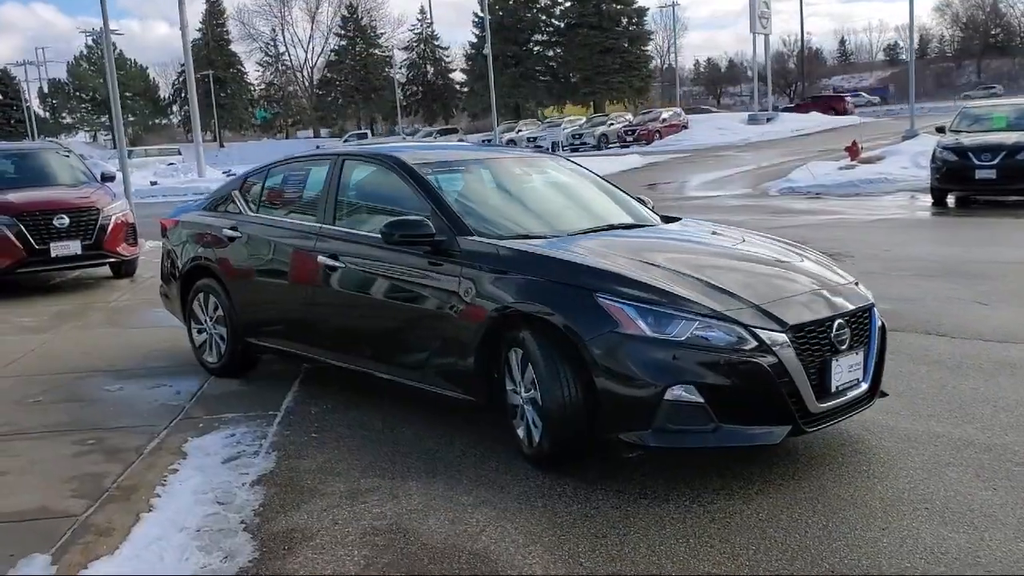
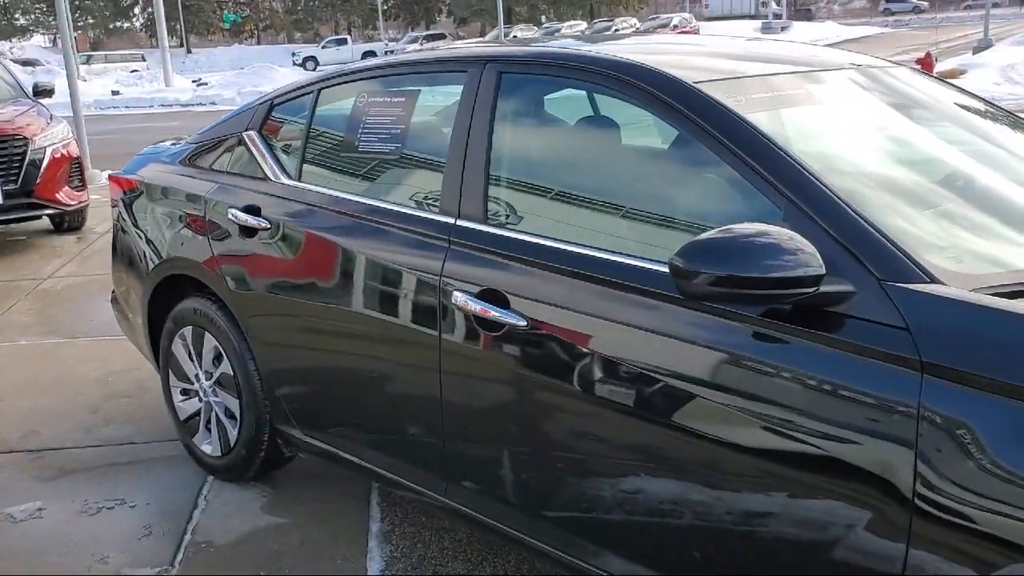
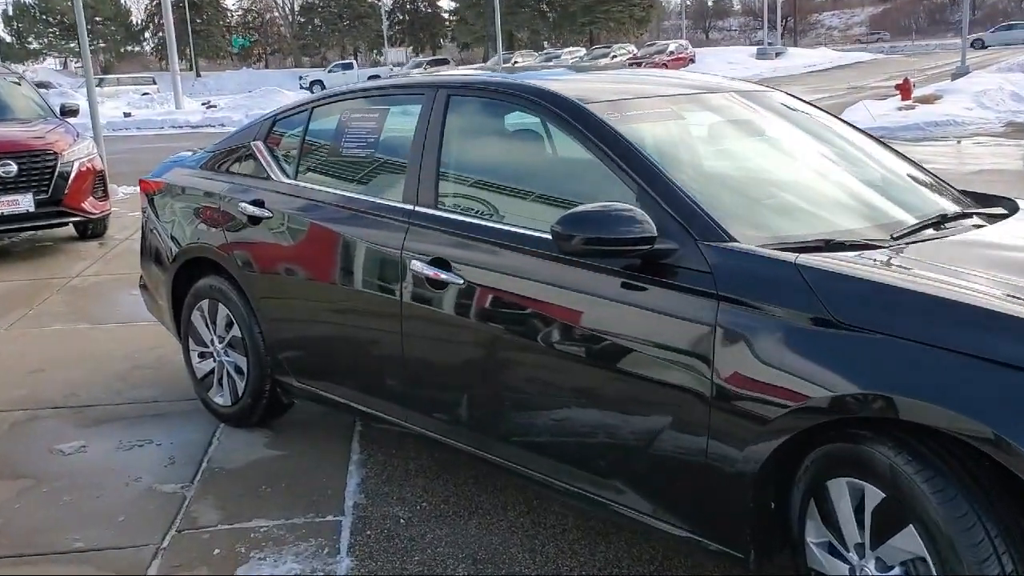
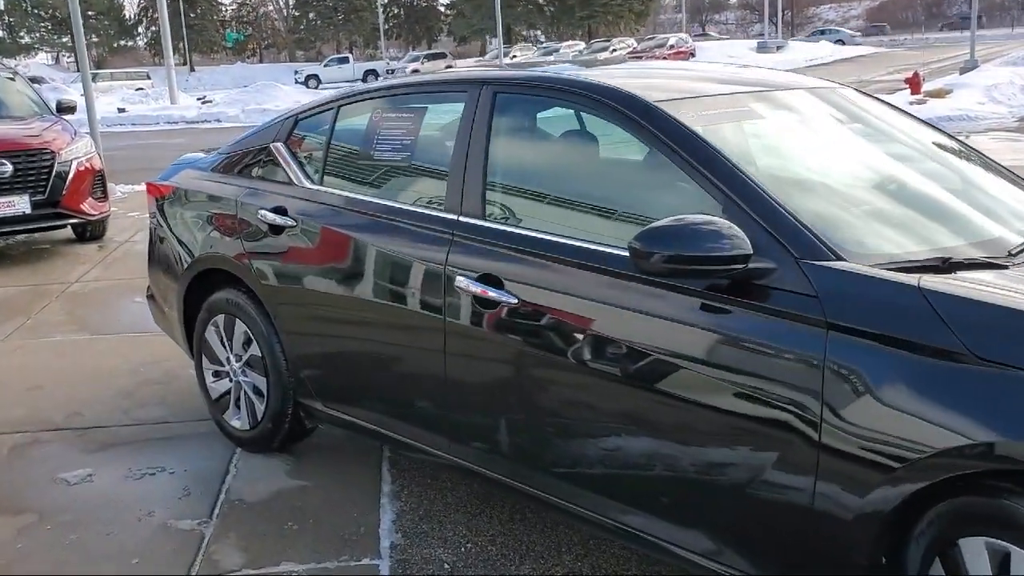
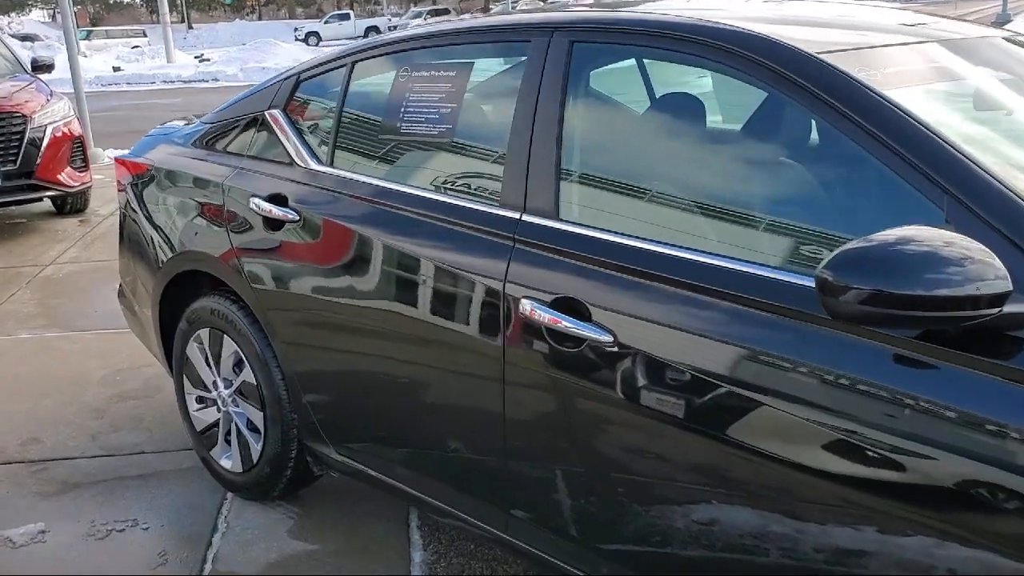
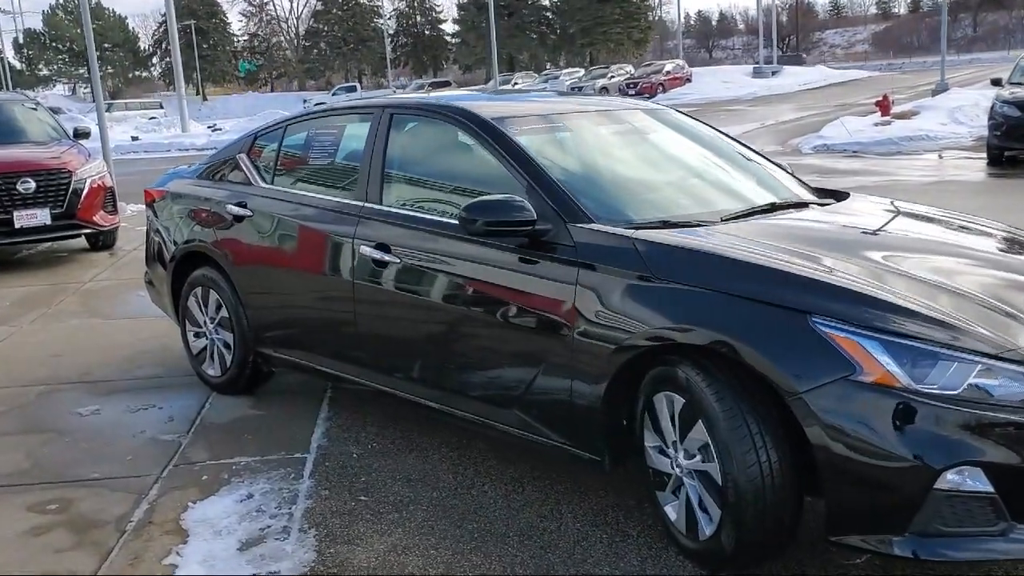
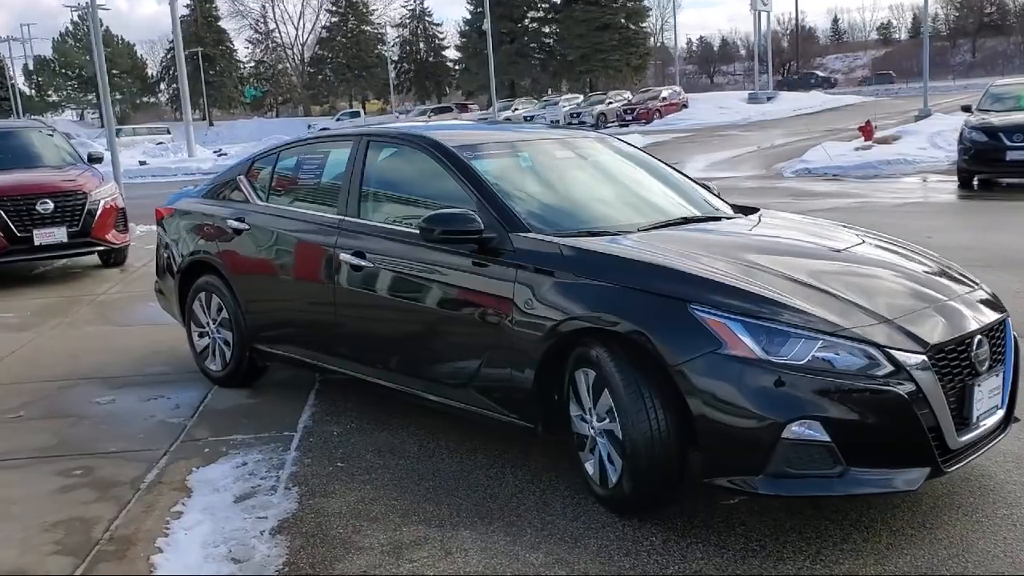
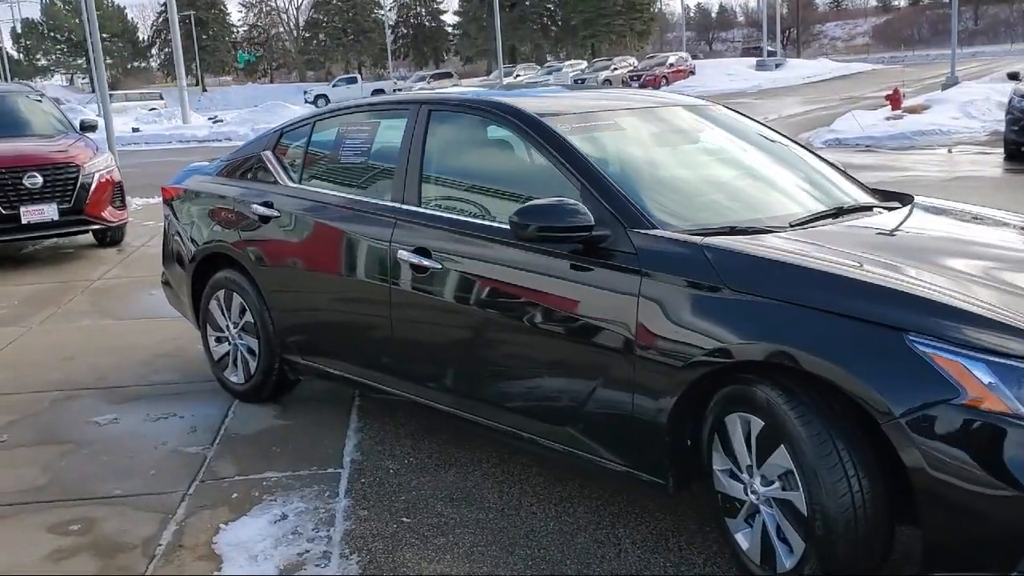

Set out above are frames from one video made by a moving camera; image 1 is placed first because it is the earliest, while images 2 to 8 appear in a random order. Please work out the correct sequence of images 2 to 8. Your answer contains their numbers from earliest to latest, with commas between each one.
7, 6, 8, 3, 4, 2, 5
